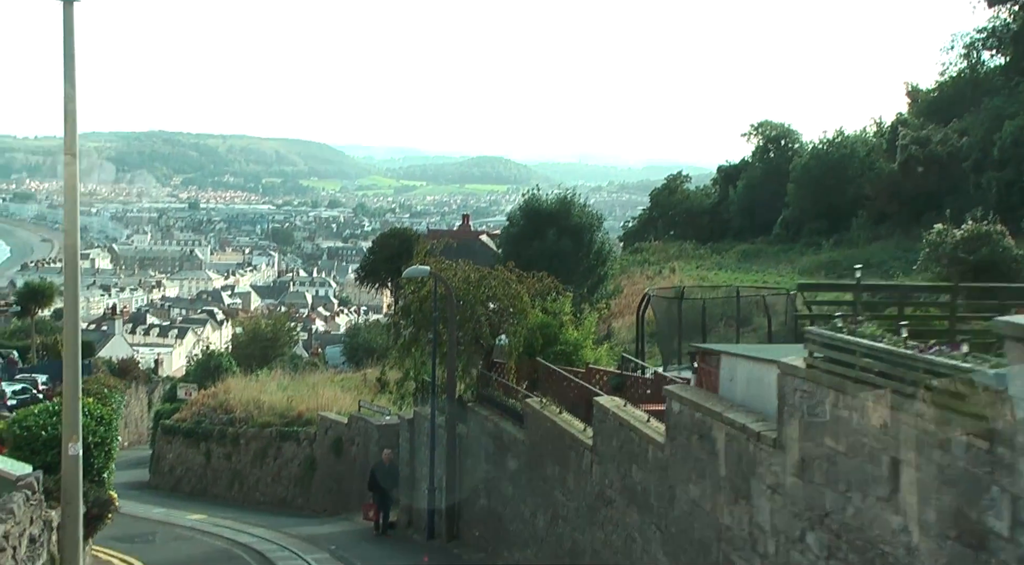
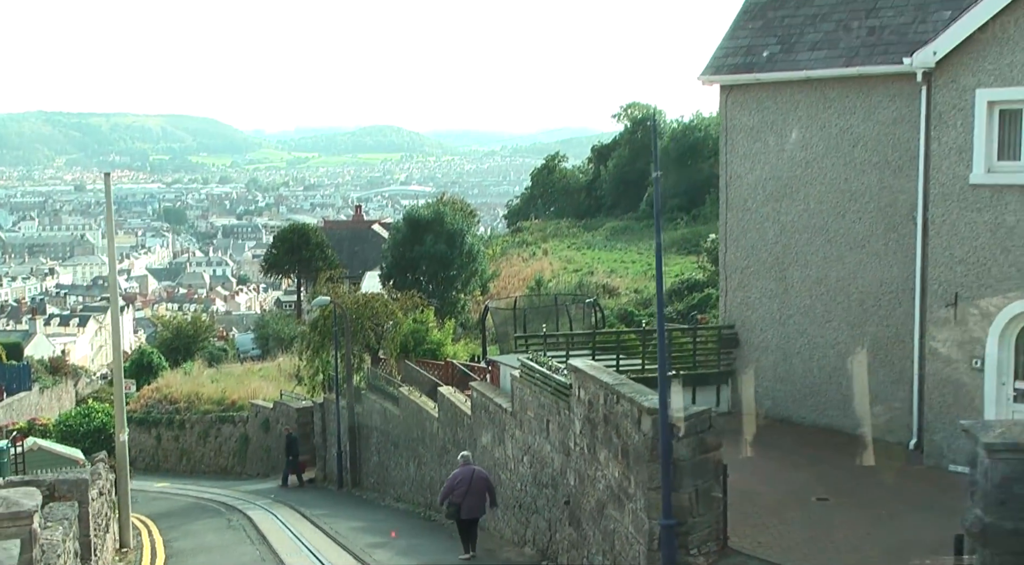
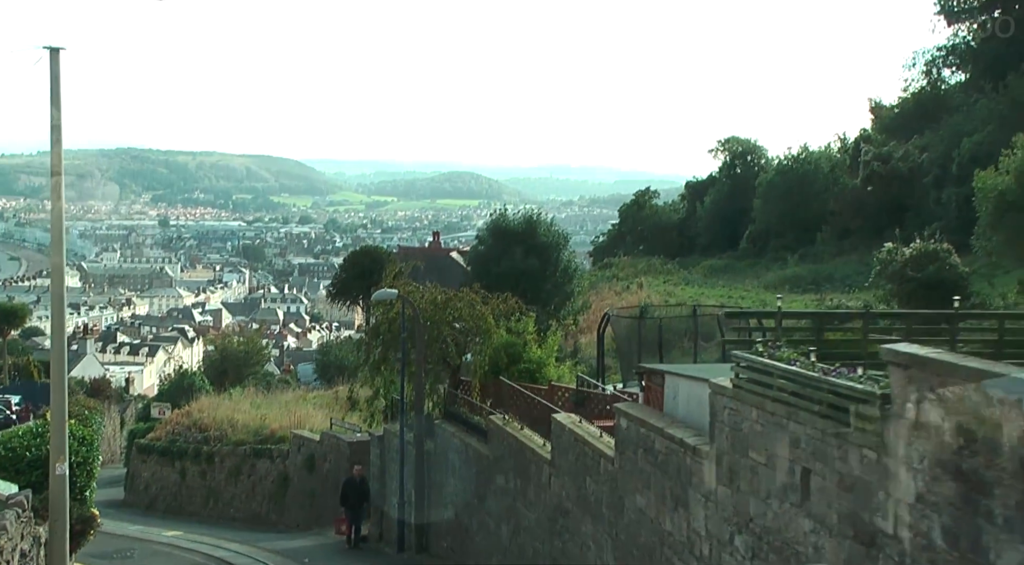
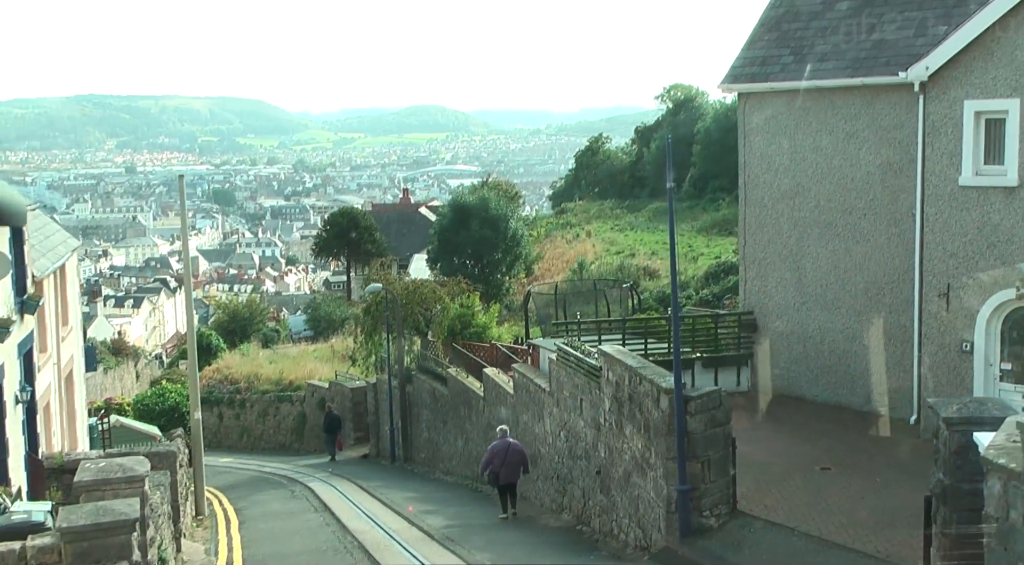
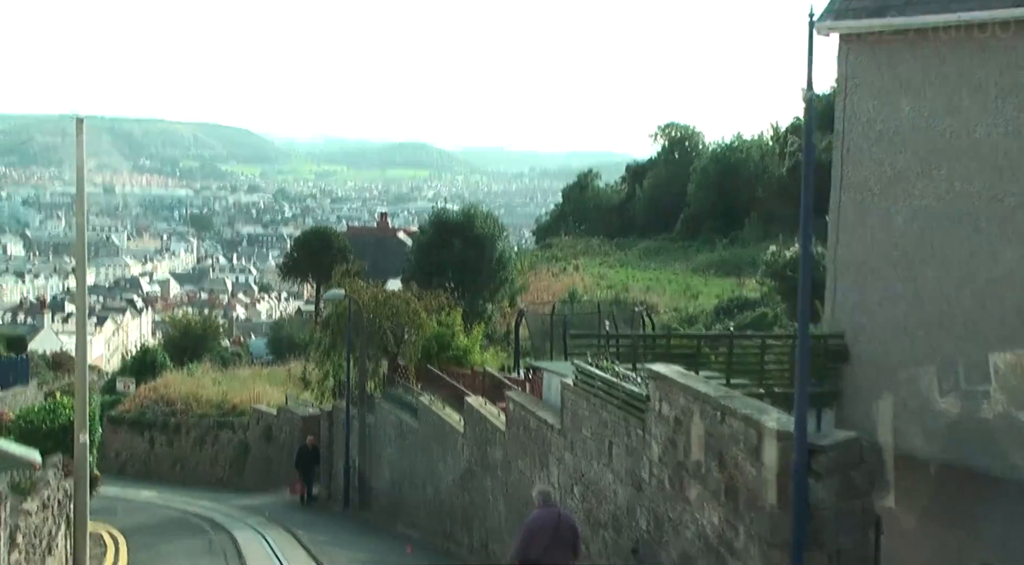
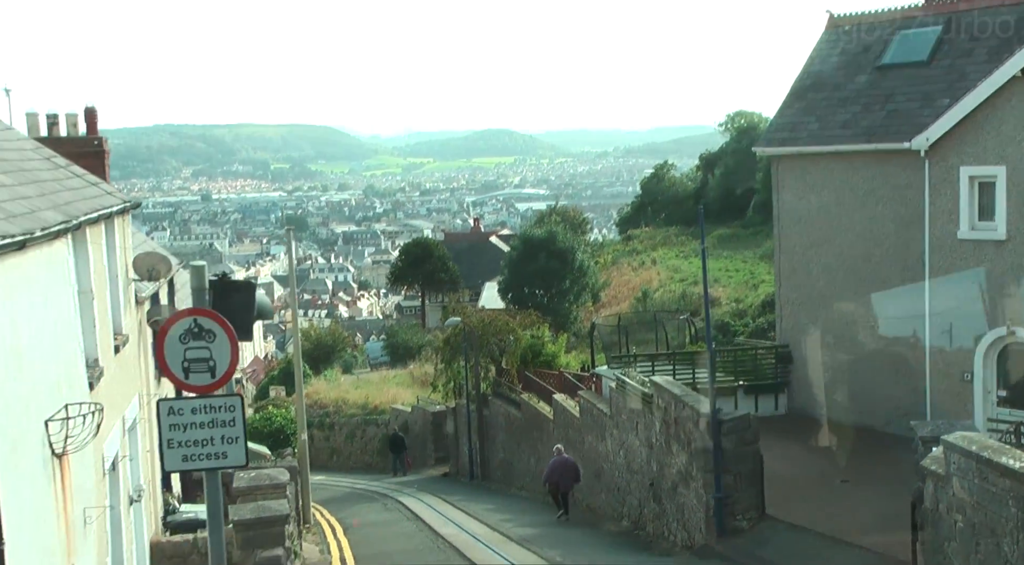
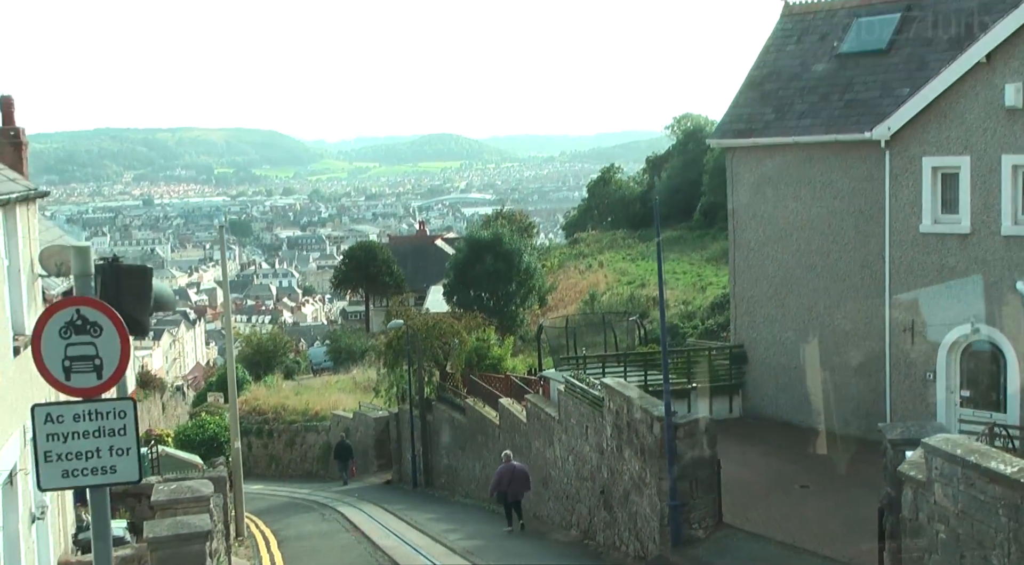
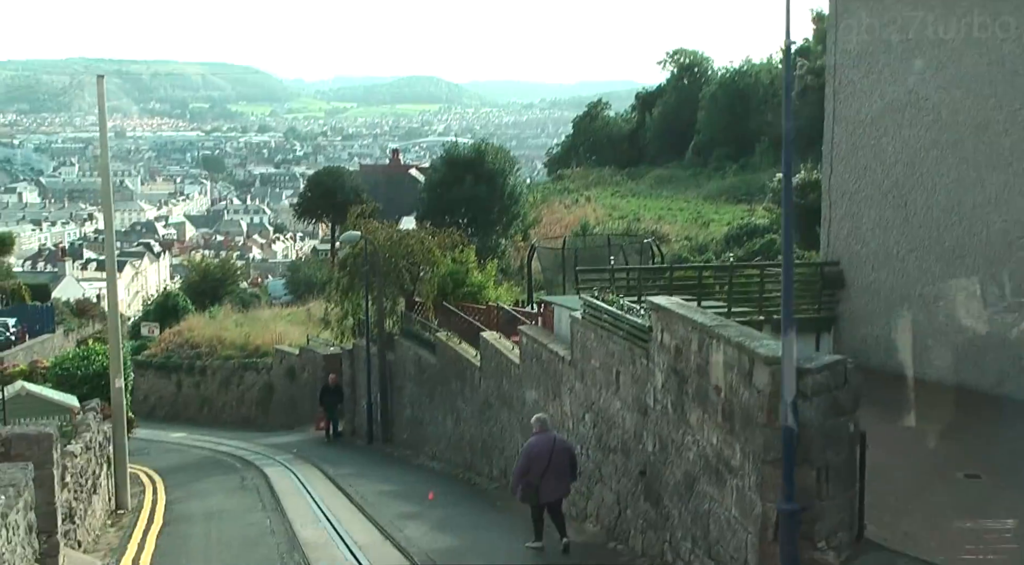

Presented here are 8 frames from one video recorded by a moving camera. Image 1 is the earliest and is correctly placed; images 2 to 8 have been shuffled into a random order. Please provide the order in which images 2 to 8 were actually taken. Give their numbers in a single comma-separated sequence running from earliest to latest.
3, 5, 8, 2, 4, 7, 6
